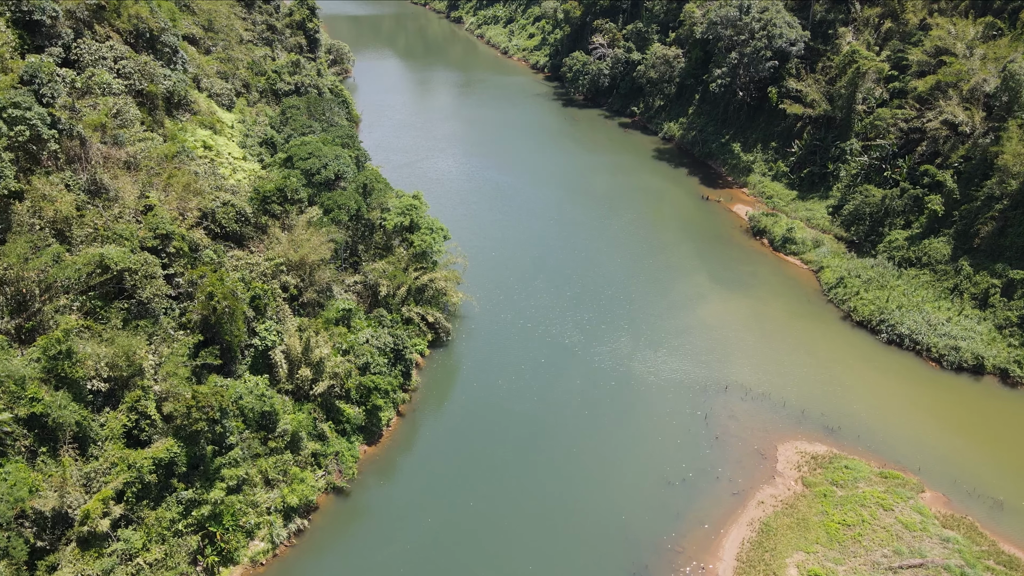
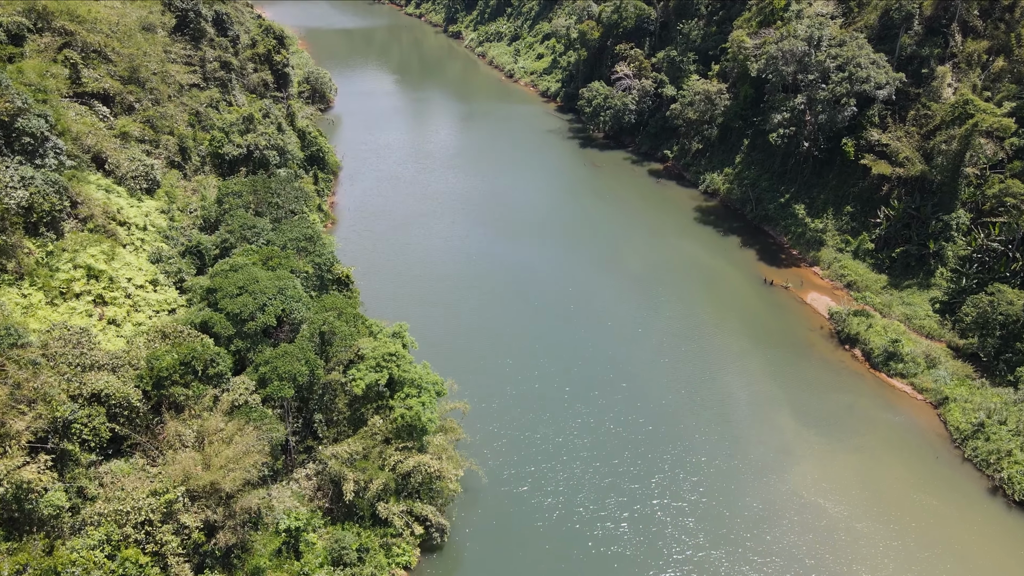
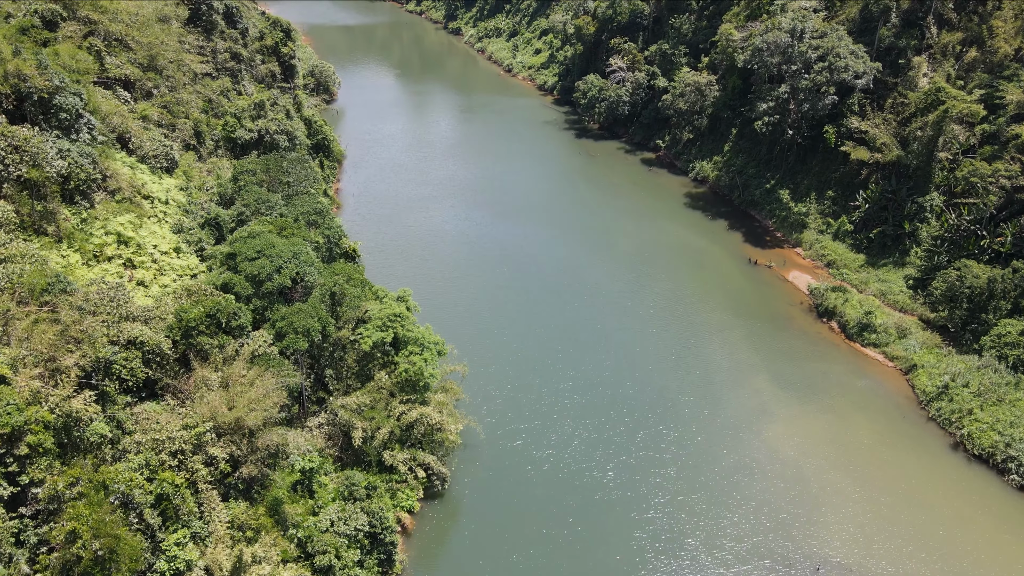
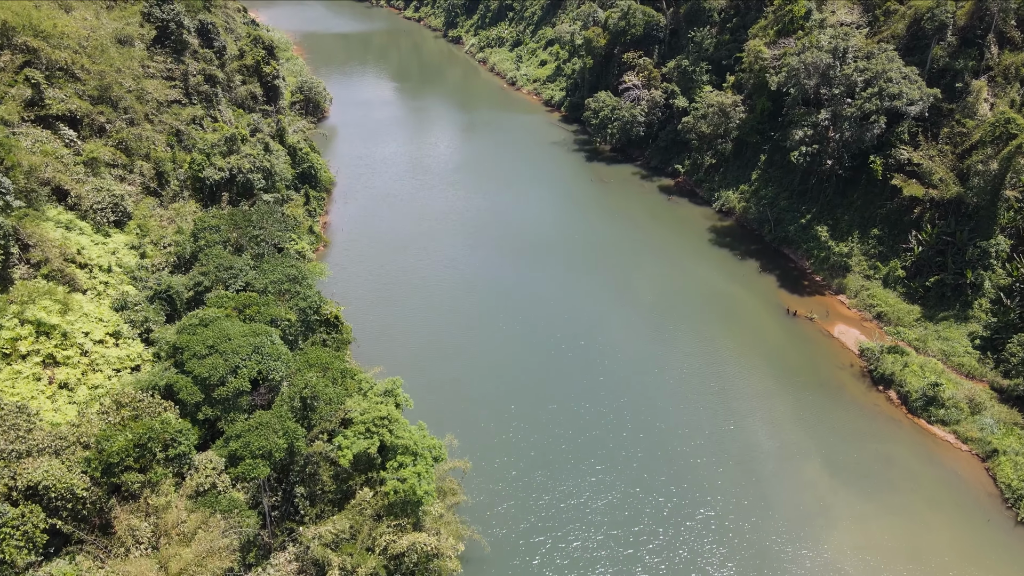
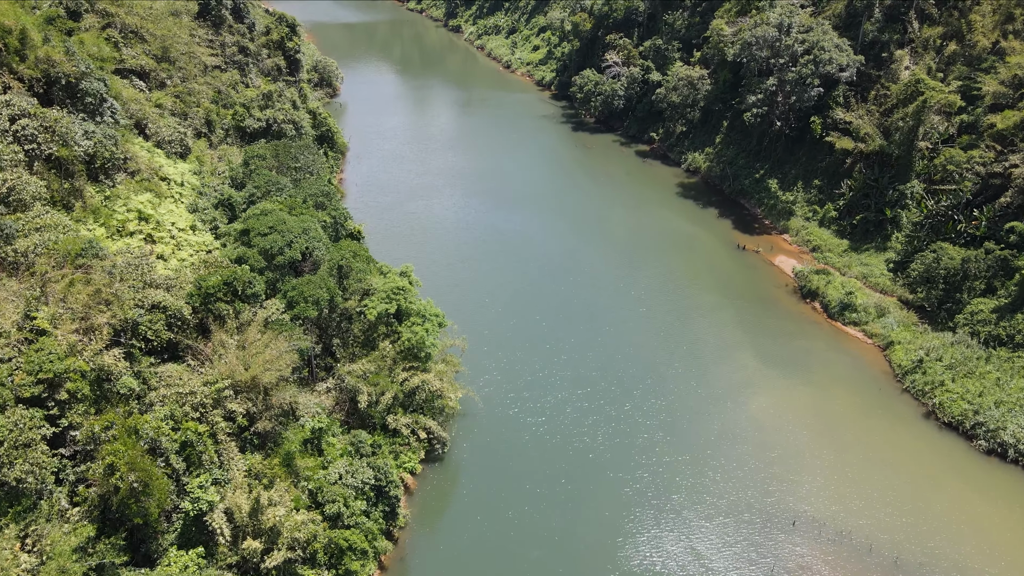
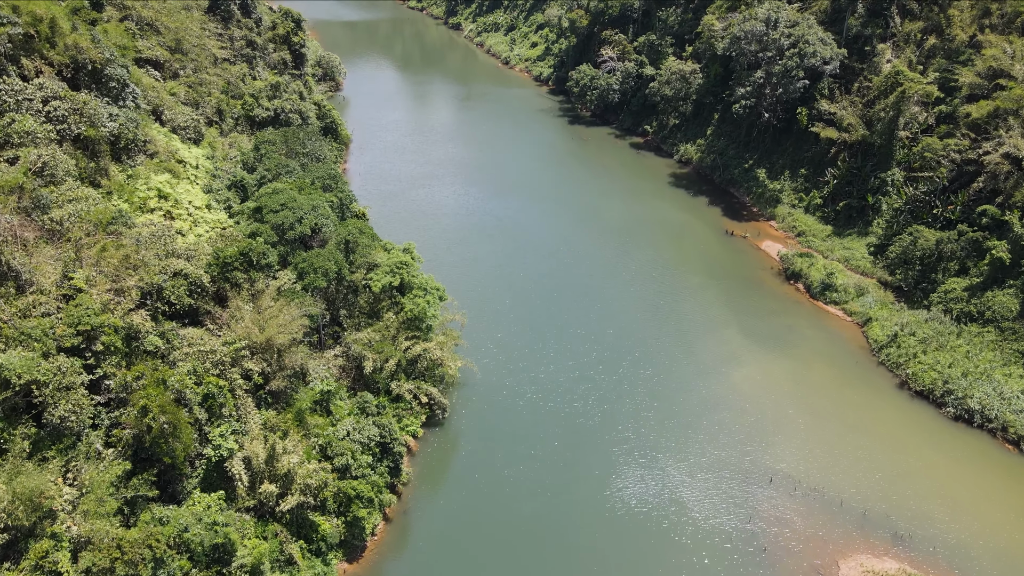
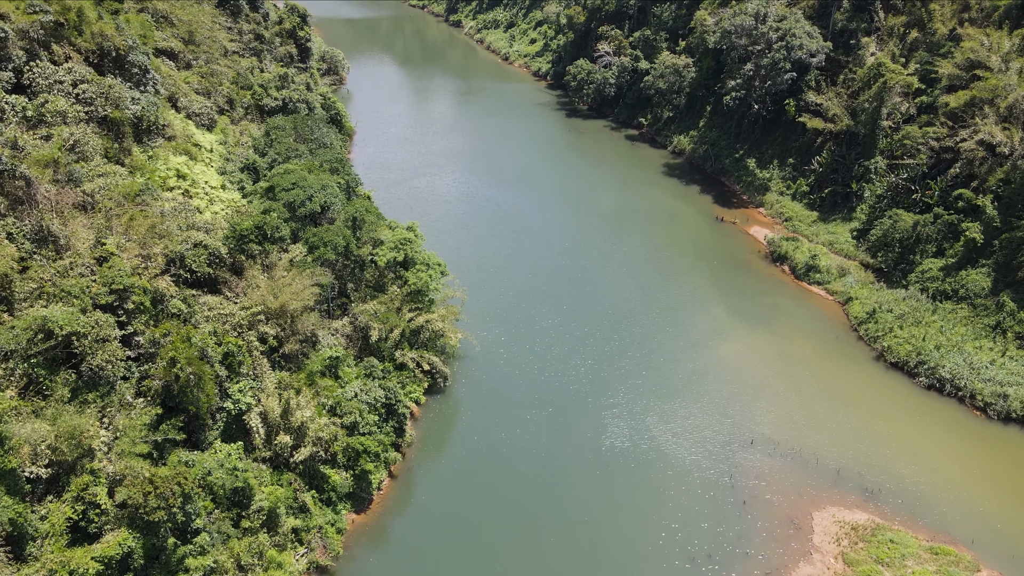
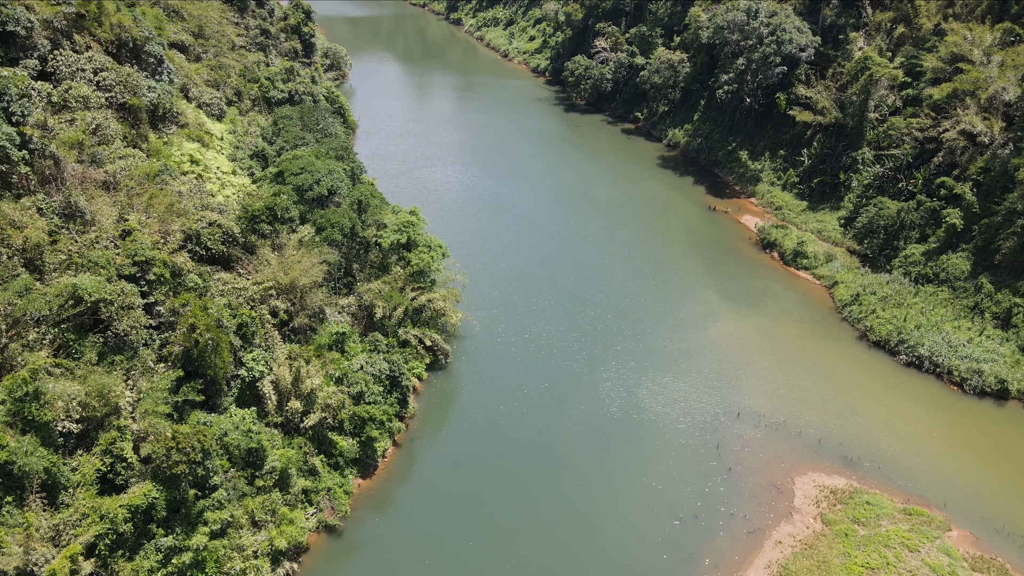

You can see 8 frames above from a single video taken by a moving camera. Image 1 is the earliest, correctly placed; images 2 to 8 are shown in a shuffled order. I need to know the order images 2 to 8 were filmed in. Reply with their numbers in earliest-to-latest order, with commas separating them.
8, 7, 6, 5, 3, 2, 4
